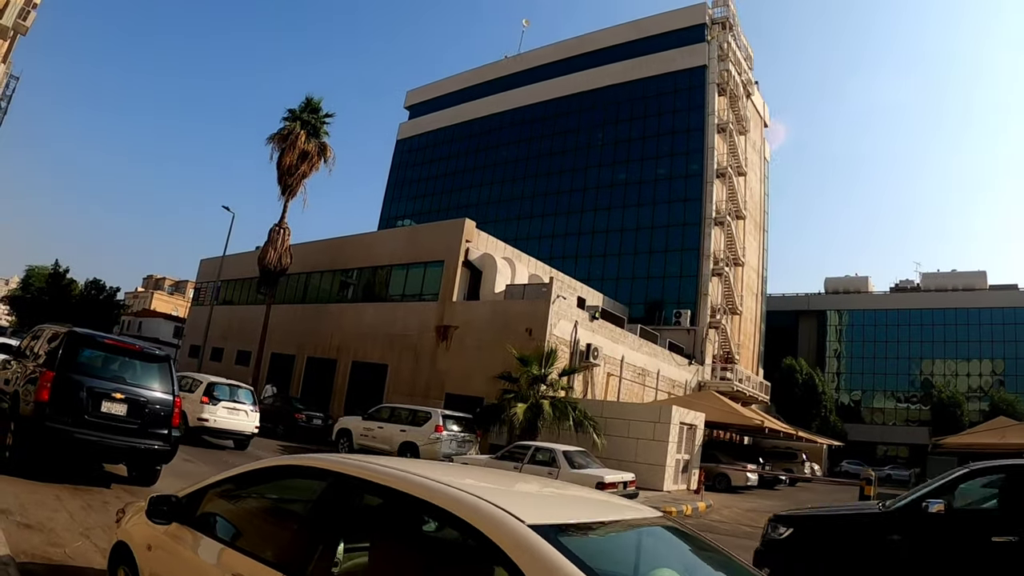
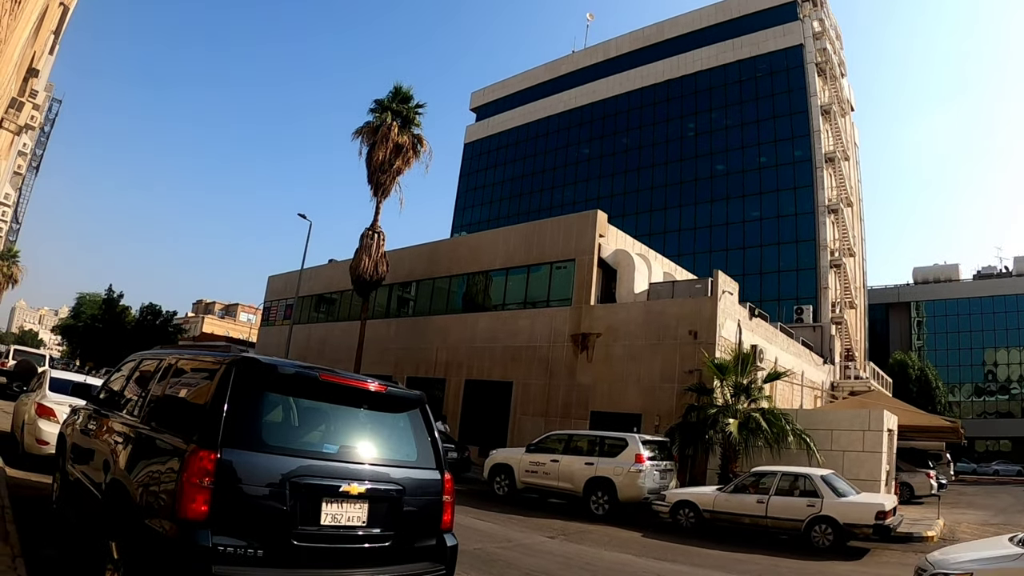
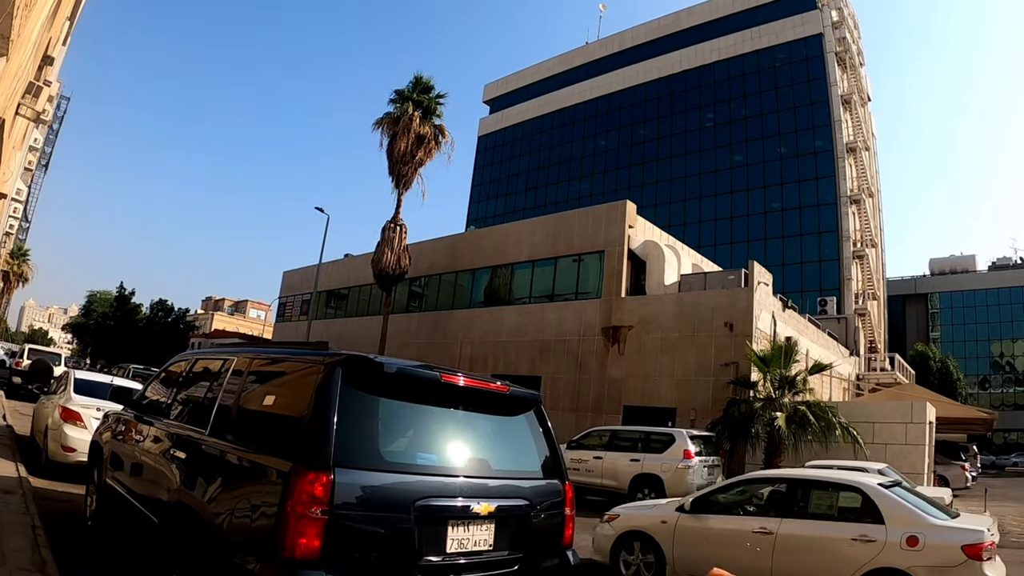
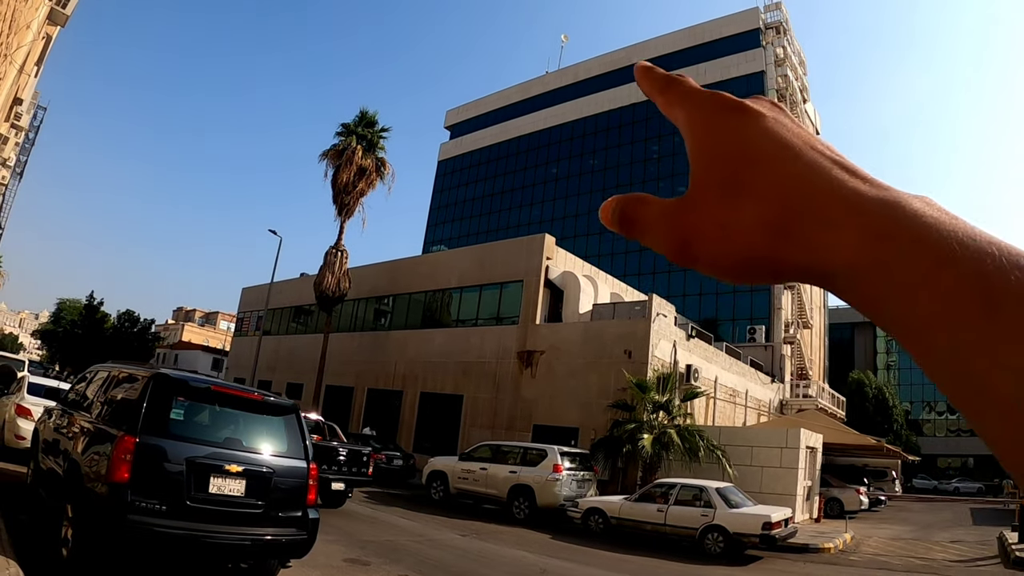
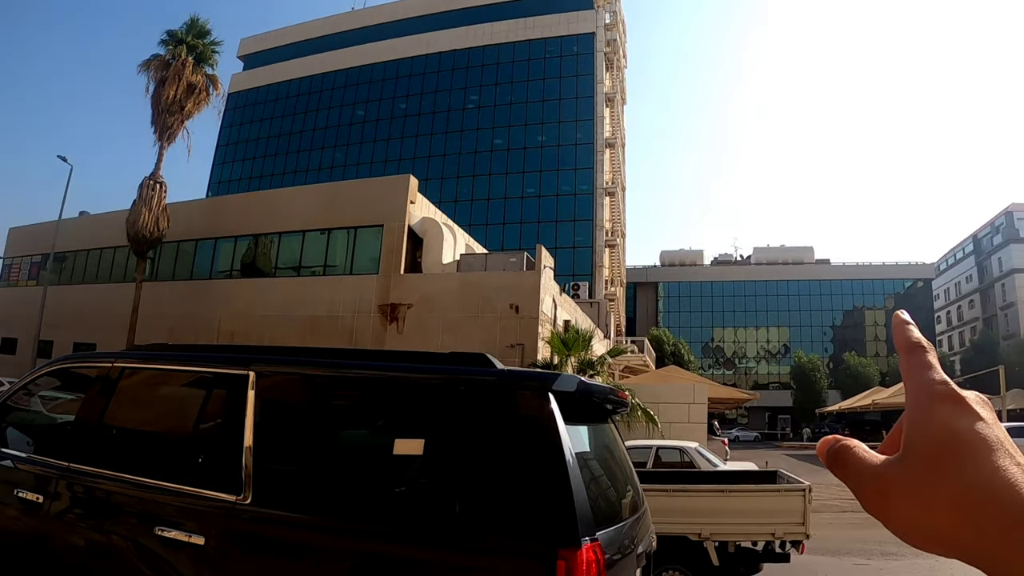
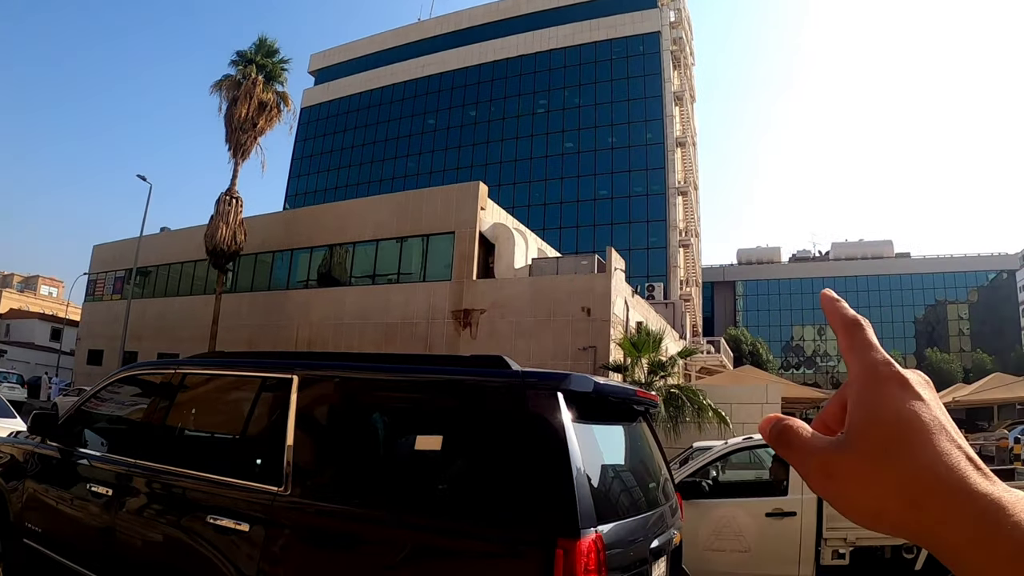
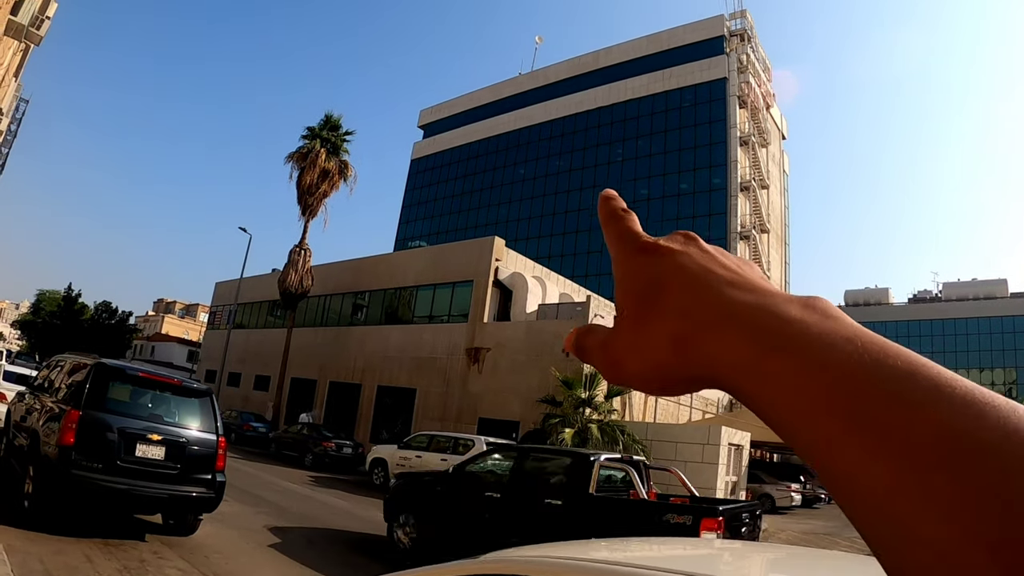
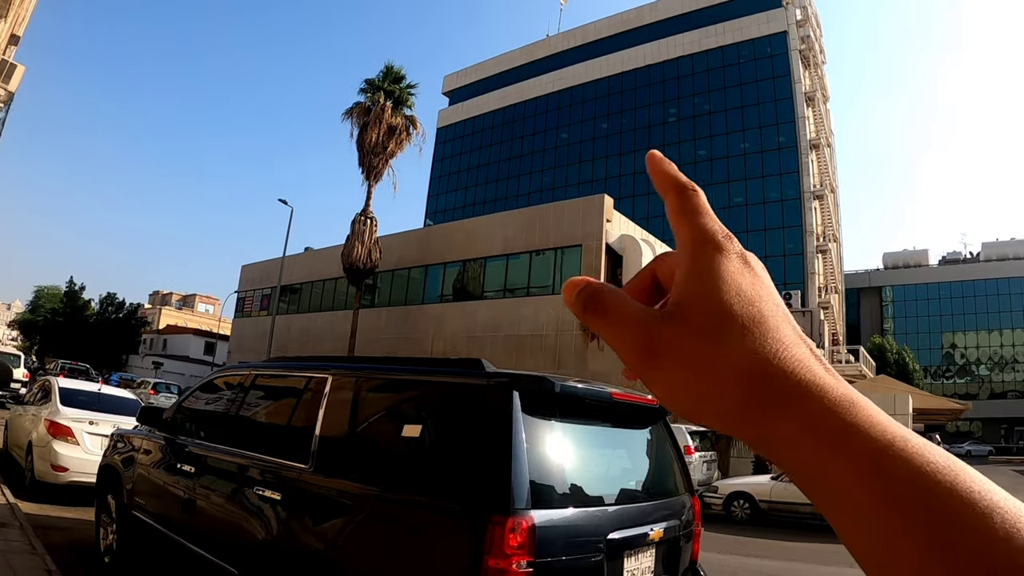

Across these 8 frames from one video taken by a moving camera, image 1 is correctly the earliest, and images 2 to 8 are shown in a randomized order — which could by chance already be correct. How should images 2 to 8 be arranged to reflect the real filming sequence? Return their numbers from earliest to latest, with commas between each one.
7, 4, 2, 3, 8, 6, 5
